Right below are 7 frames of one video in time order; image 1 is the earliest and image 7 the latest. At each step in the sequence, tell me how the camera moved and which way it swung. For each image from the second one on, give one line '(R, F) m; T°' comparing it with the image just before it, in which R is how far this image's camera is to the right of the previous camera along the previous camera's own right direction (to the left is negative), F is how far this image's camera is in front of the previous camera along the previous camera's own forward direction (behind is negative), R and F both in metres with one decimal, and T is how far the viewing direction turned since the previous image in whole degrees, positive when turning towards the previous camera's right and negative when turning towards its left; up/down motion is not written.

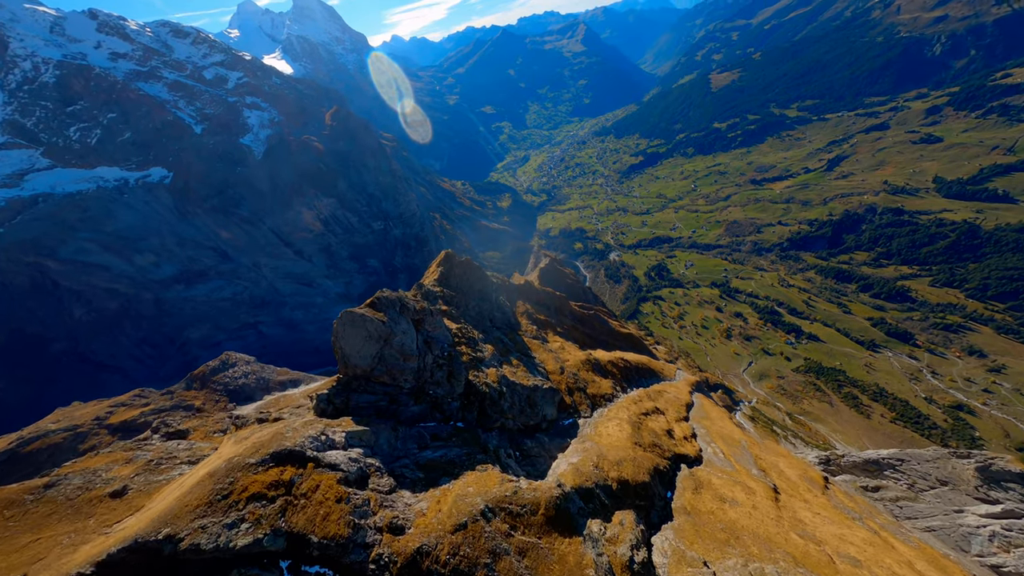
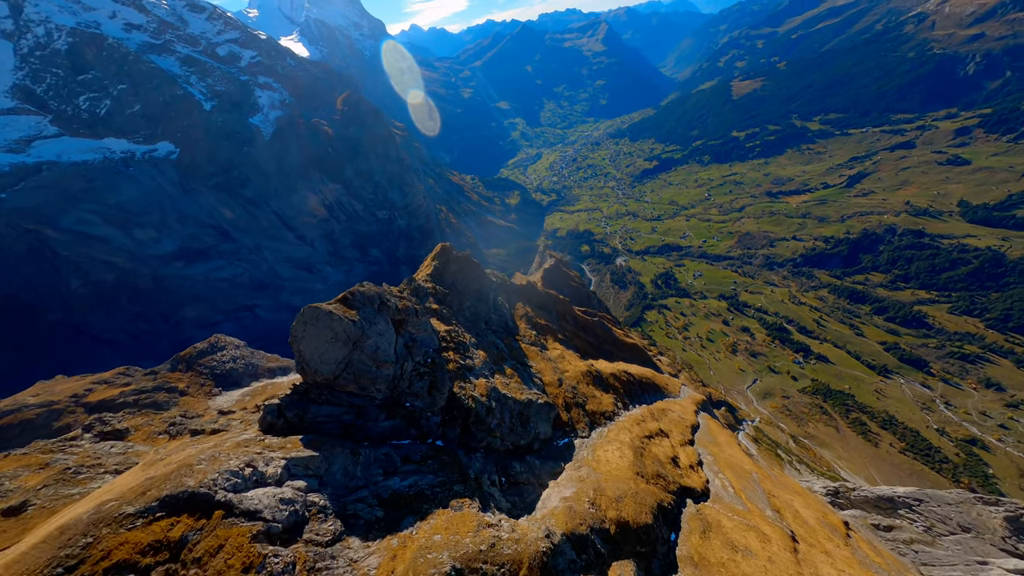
(+0.7, +4.4) m; -1°
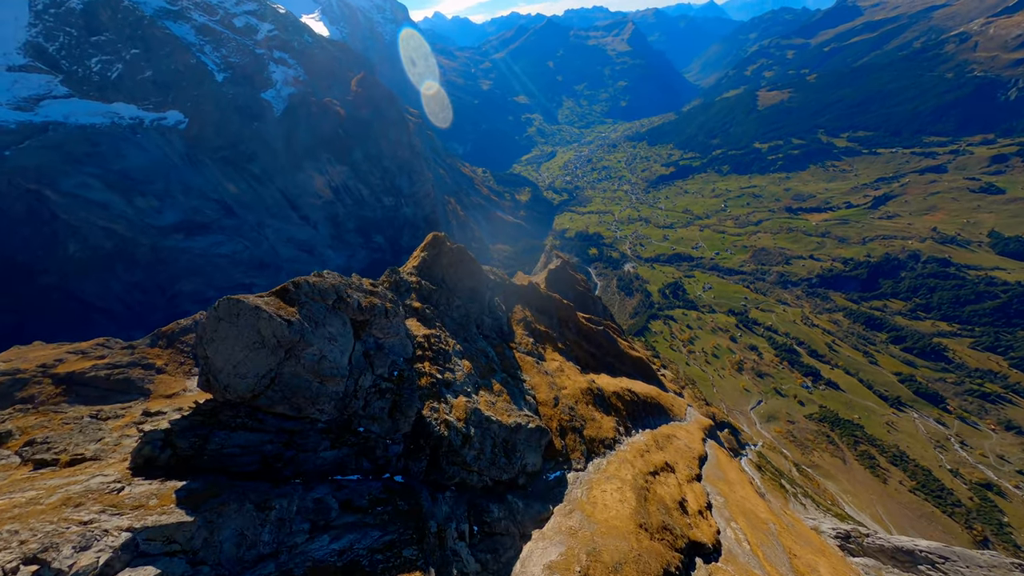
(+0.9, +6.1) m; -1°
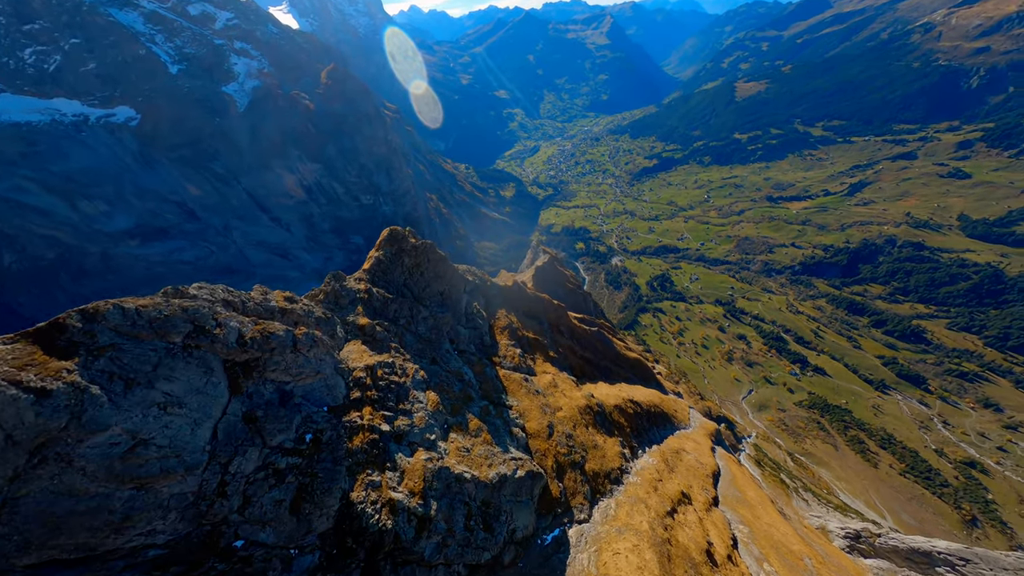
(+1.1, +8.1) m; +2°
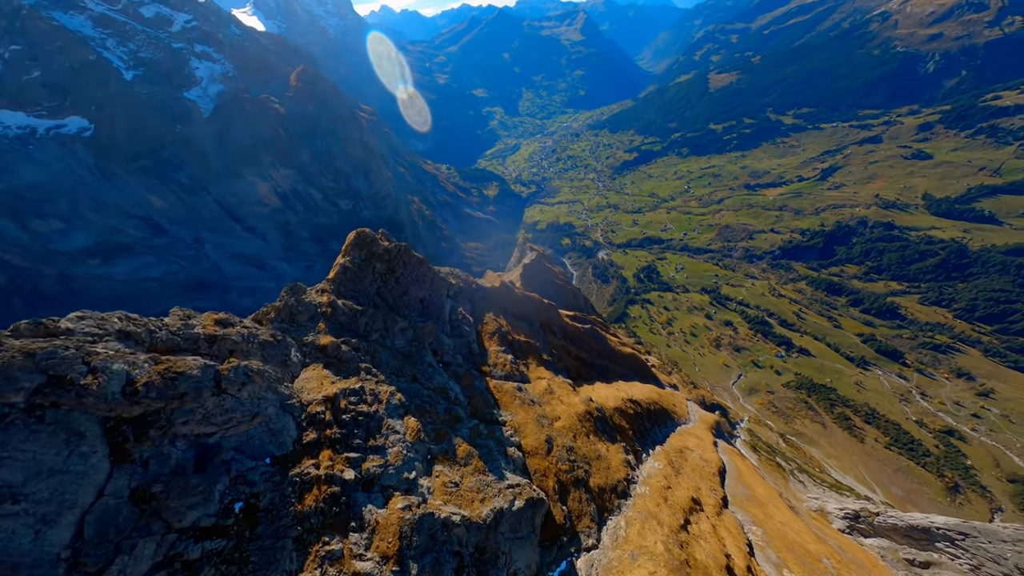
(+0.3, +3.4) m; +2°
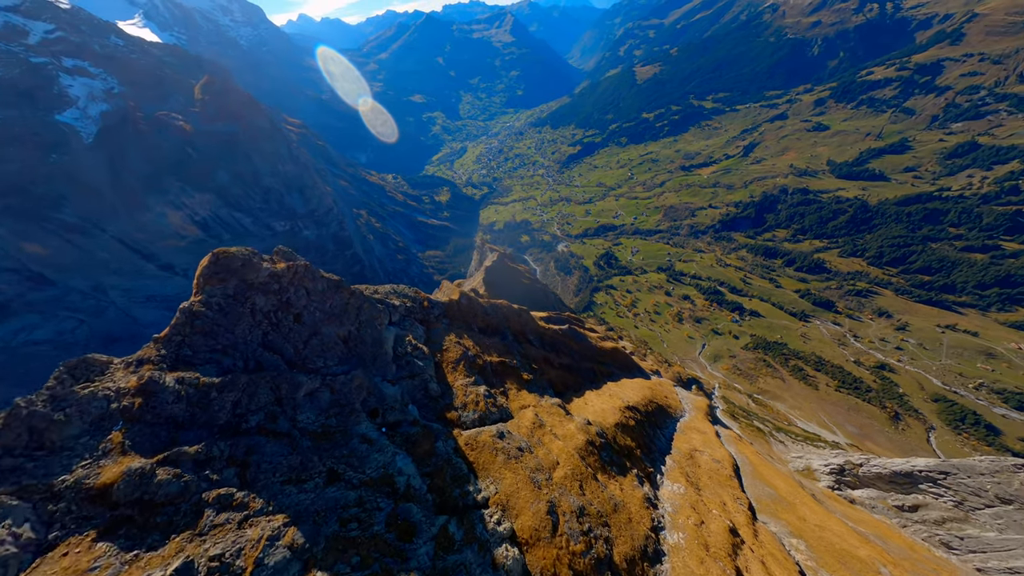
(+0.6, +9.2) m; +7°
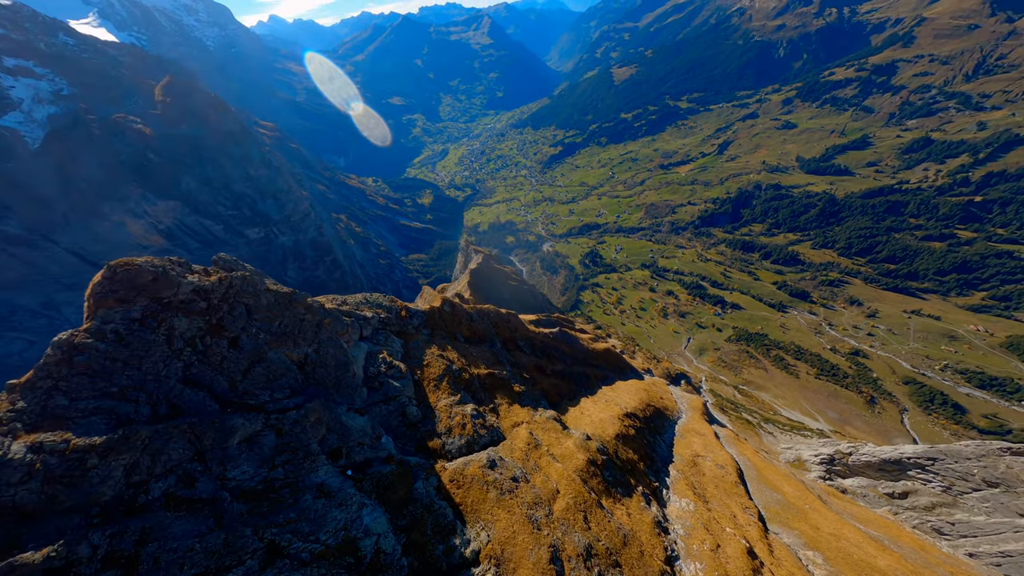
(0.0, +3.5) m; +3°
